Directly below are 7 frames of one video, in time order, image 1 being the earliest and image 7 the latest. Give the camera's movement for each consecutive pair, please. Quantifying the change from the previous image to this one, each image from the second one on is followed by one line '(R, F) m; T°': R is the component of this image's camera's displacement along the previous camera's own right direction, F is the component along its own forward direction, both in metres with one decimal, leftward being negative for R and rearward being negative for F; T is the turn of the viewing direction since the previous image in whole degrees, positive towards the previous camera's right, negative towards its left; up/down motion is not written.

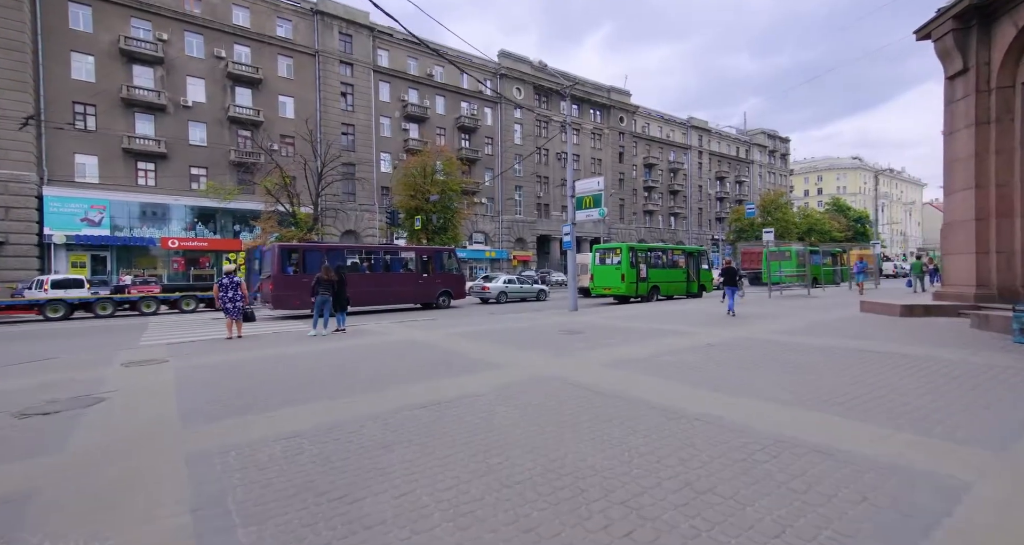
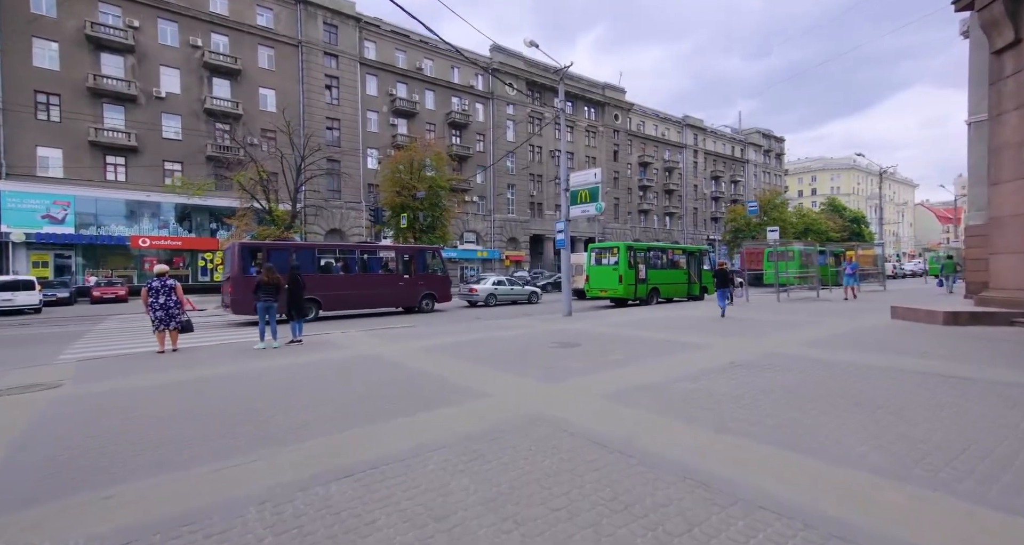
(+0.2, +1.6) m; +1°
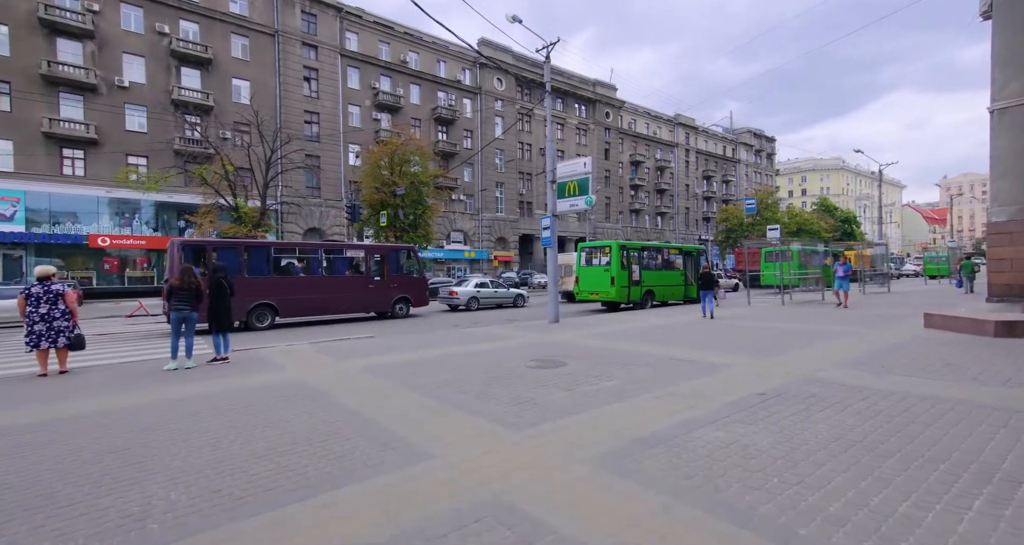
(+0.3, +1.7) m; +1°
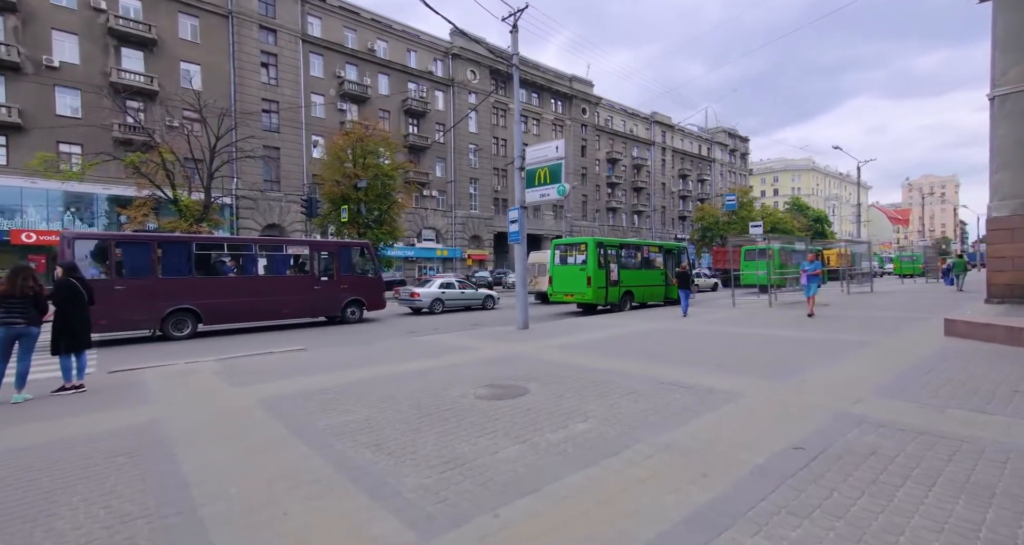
(+0.4, +1.8) m; +3°
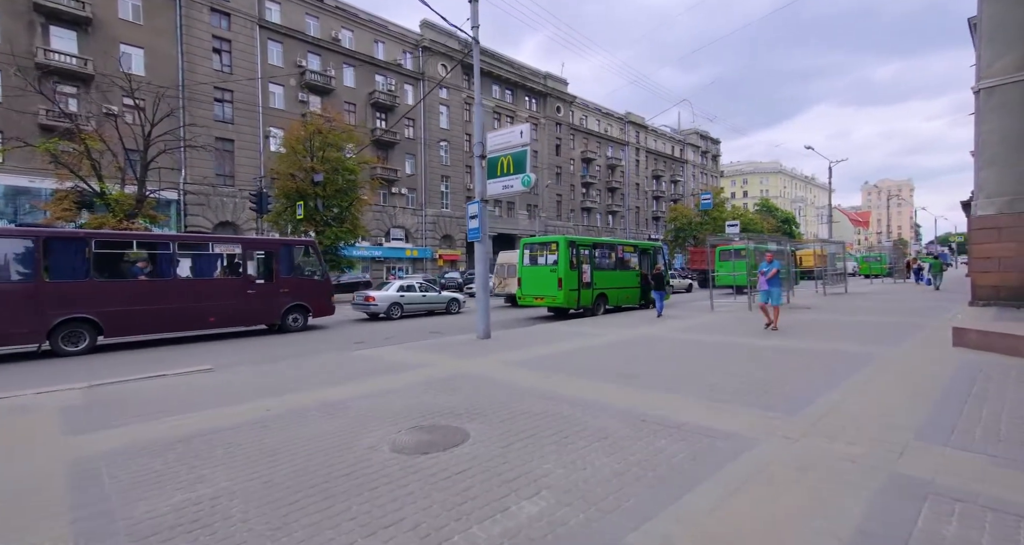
(+0.4, +1.5) m; +3°
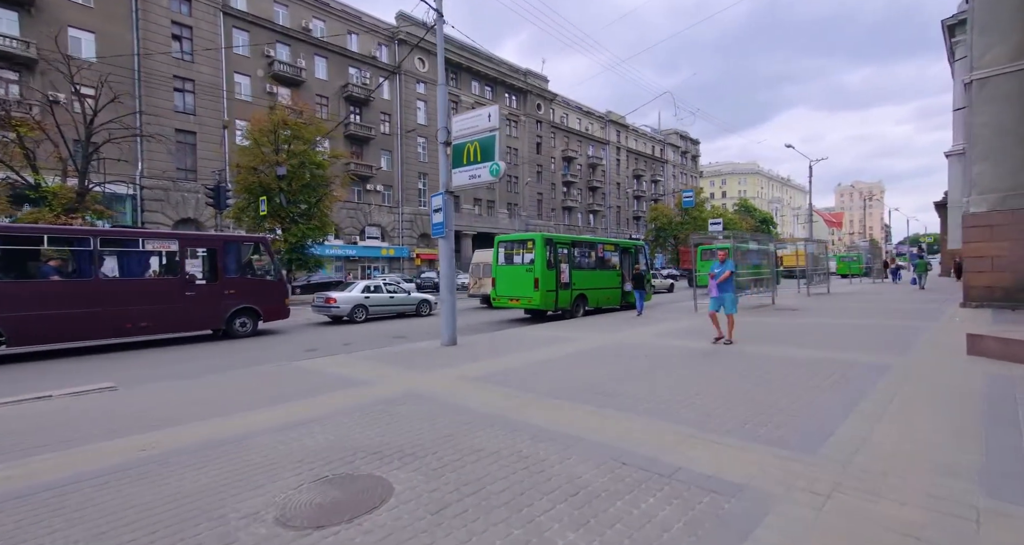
(+0.3, +1.1) m; +2°
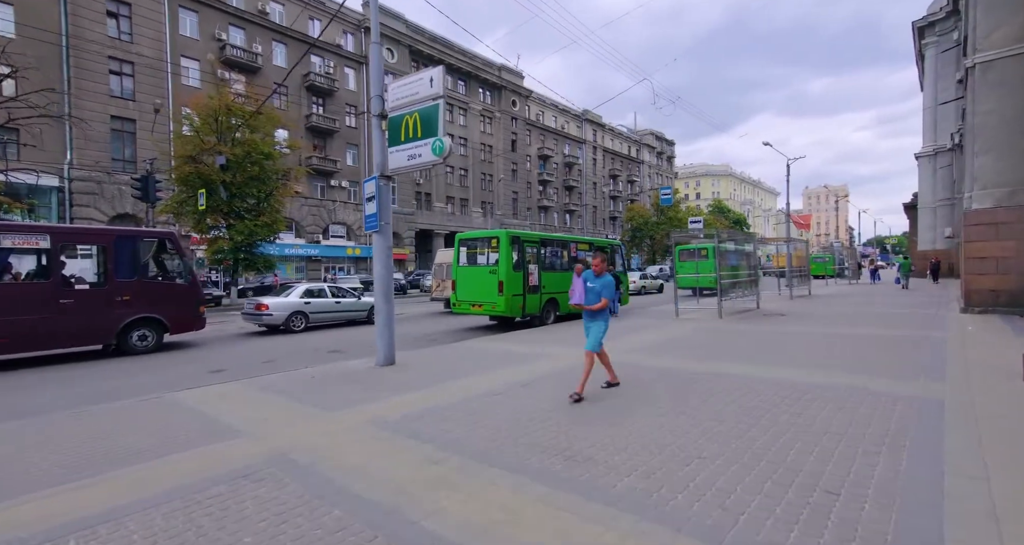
(+0.5, +1.9) m; +3°
